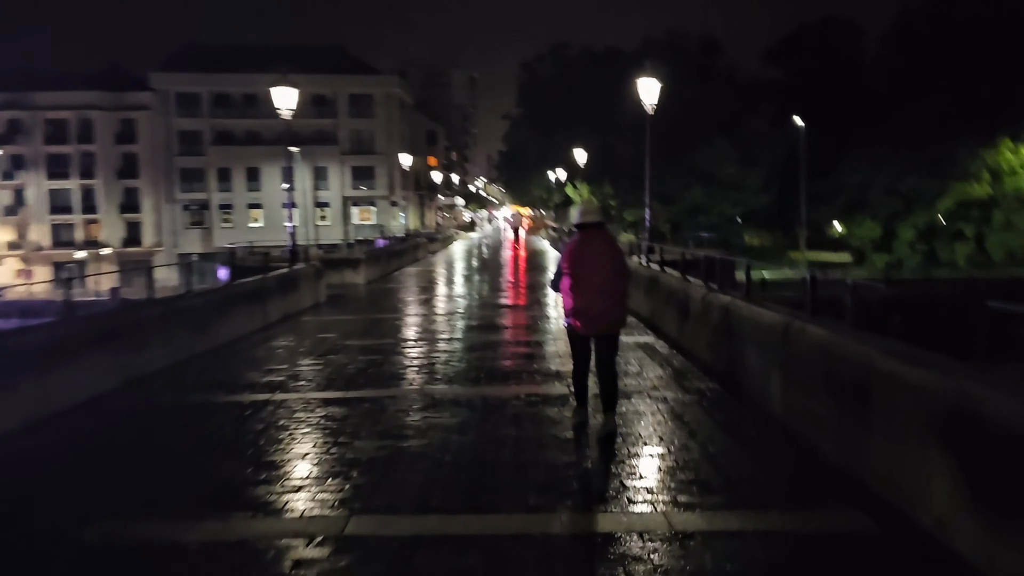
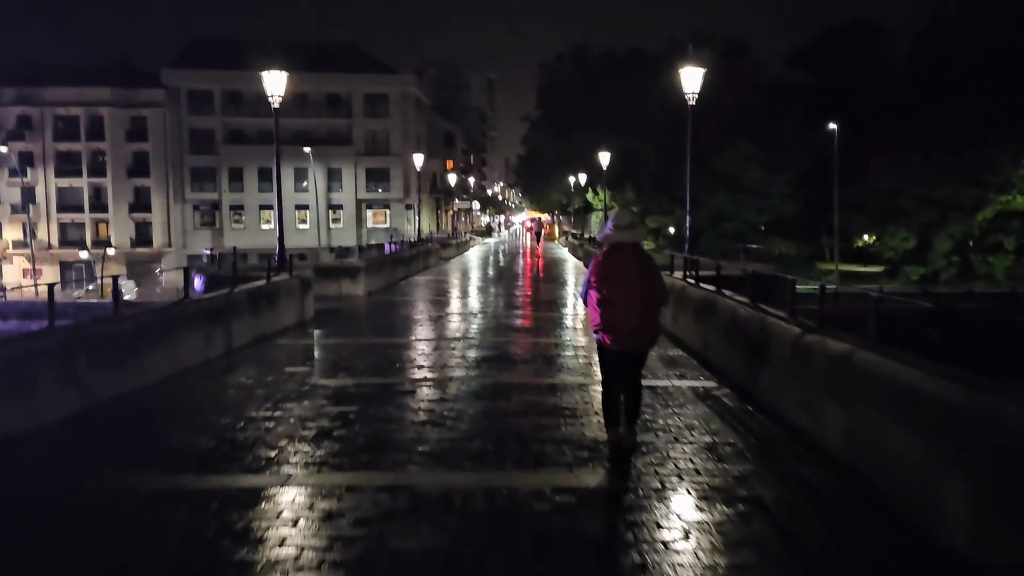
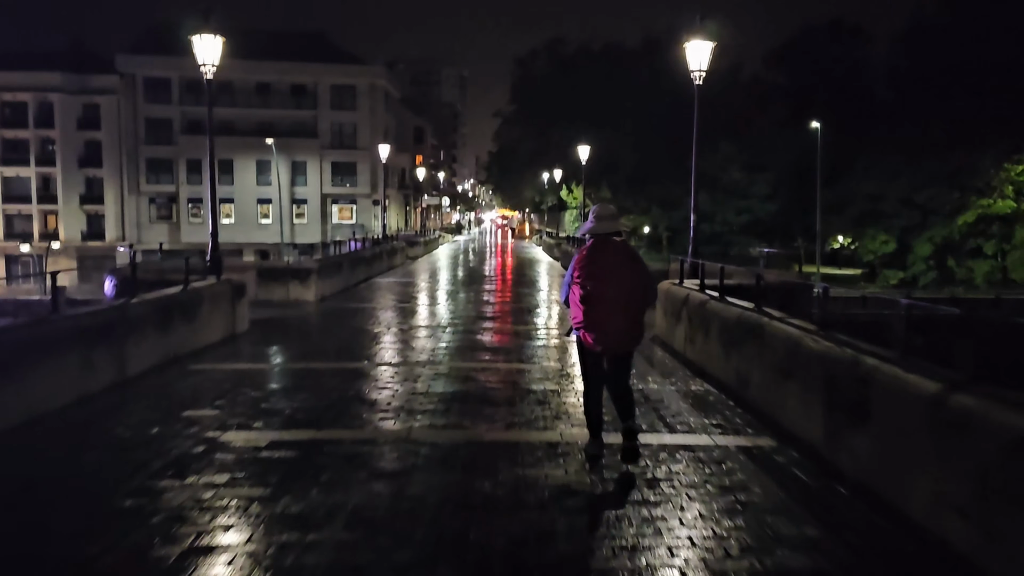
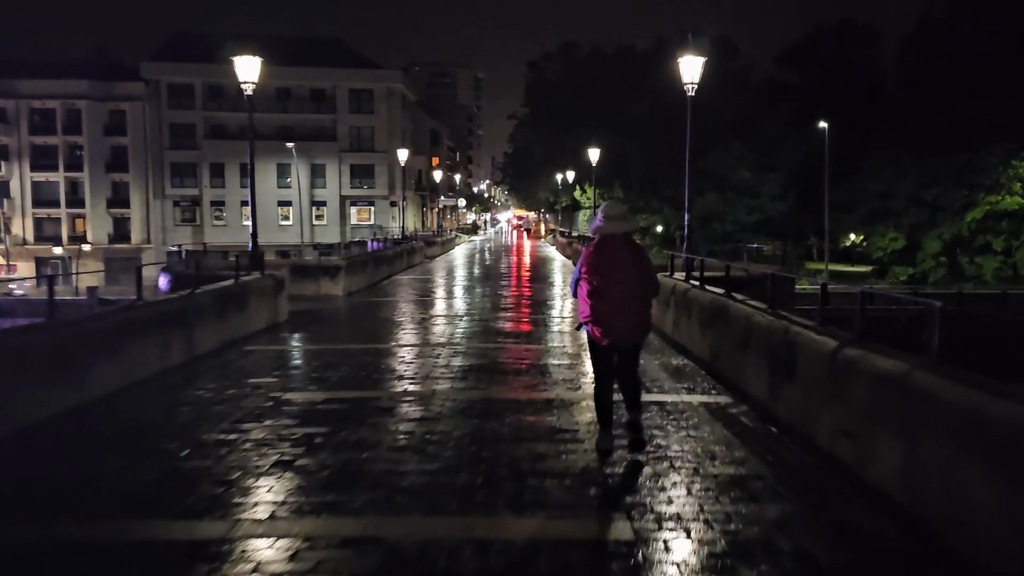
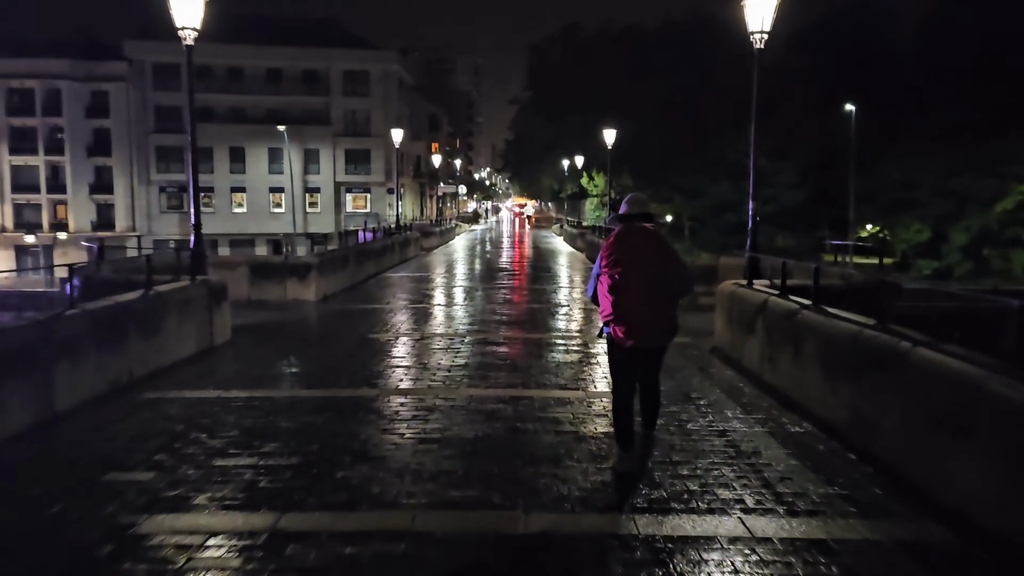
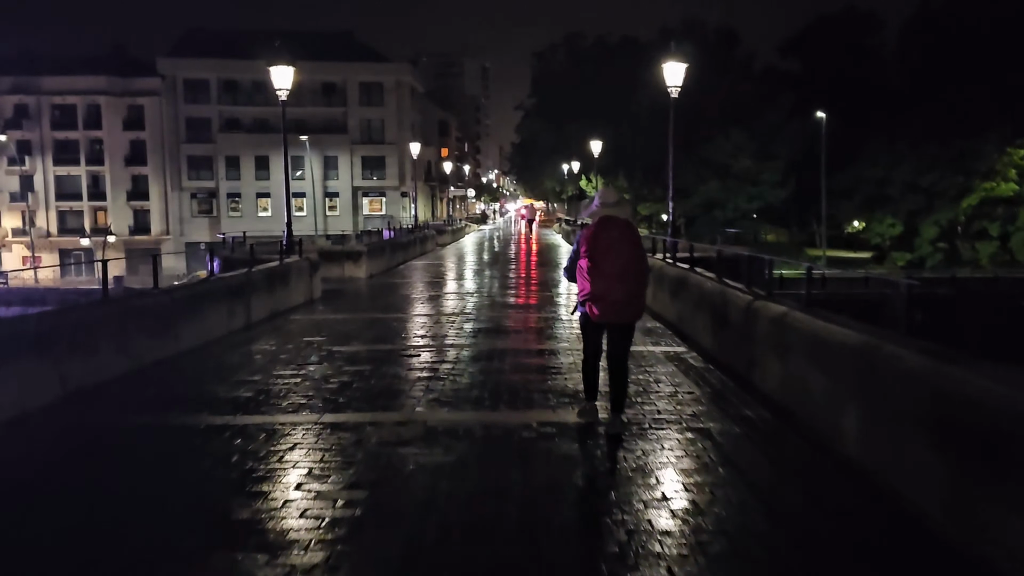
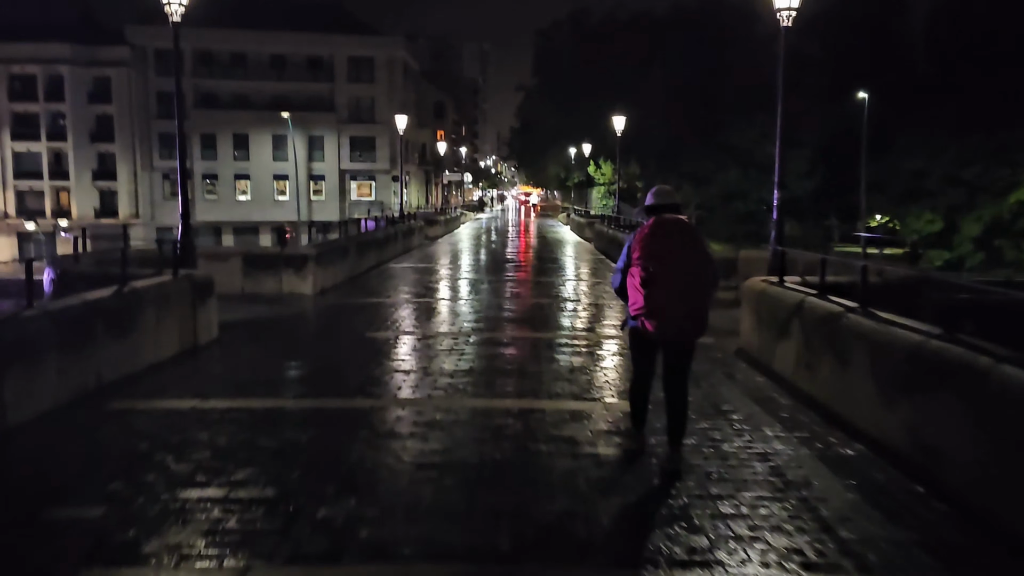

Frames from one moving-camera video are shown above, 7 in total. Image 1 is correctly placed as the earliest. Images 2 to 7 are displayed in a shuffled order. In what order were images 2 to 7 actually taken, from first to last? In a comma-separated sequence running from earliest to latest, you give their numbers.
6, 2, 4, 3, 5, 7
